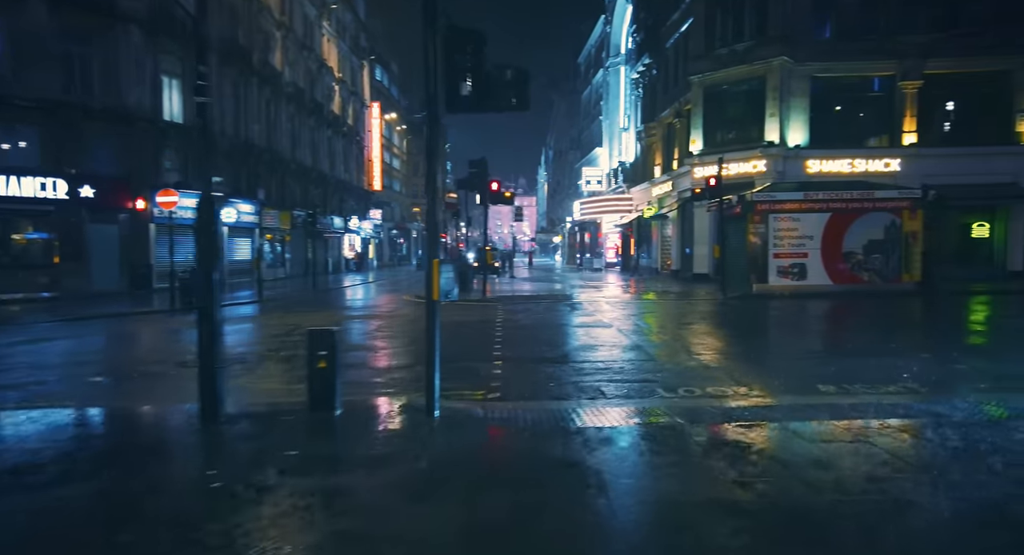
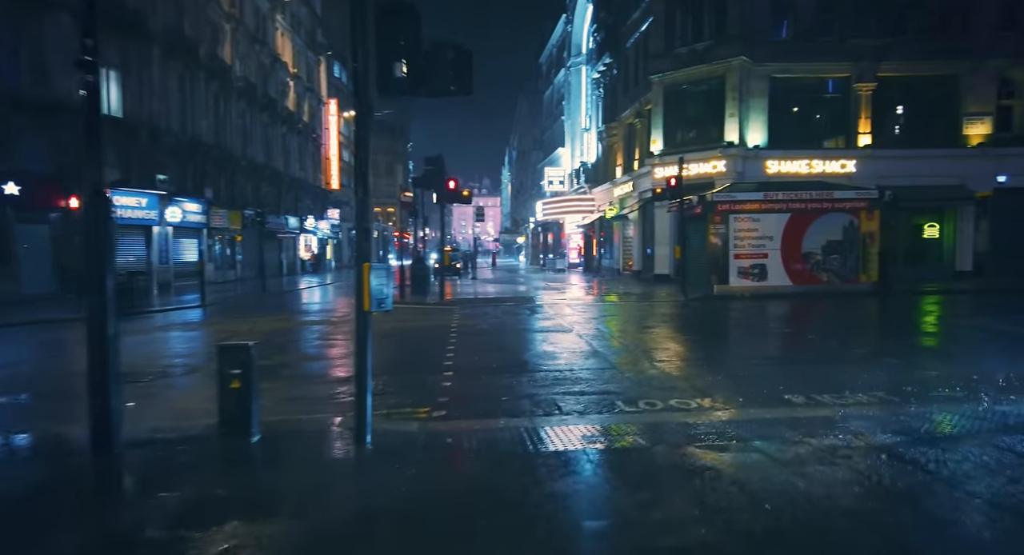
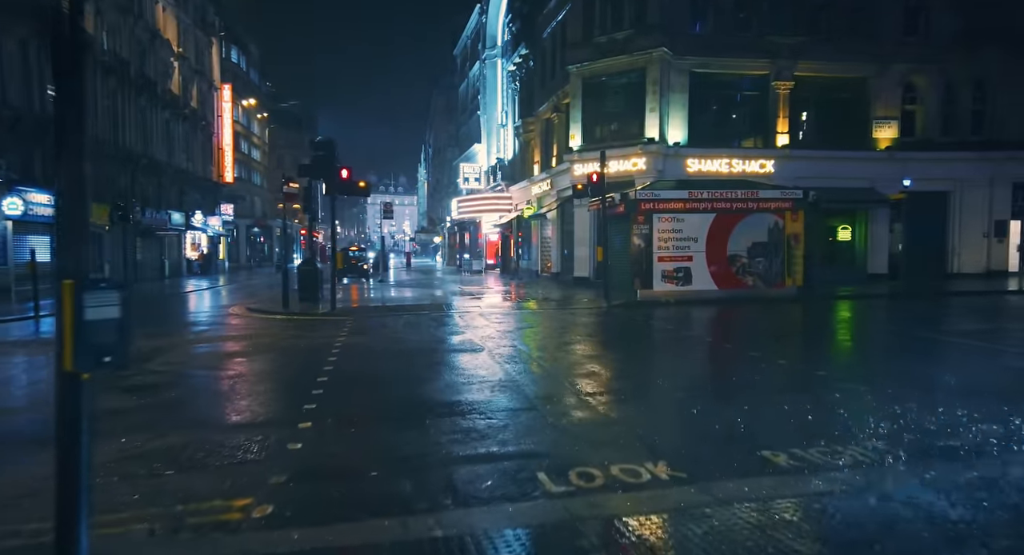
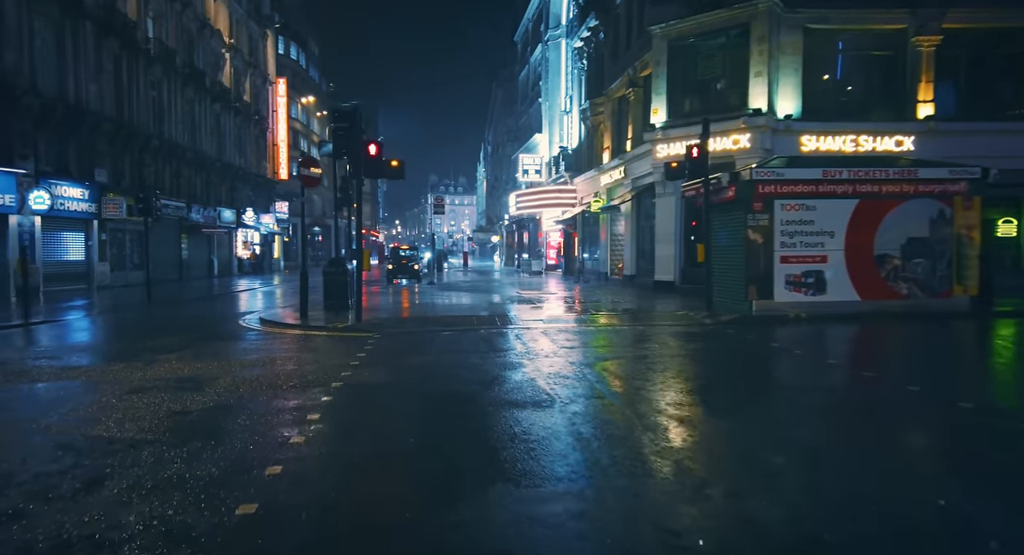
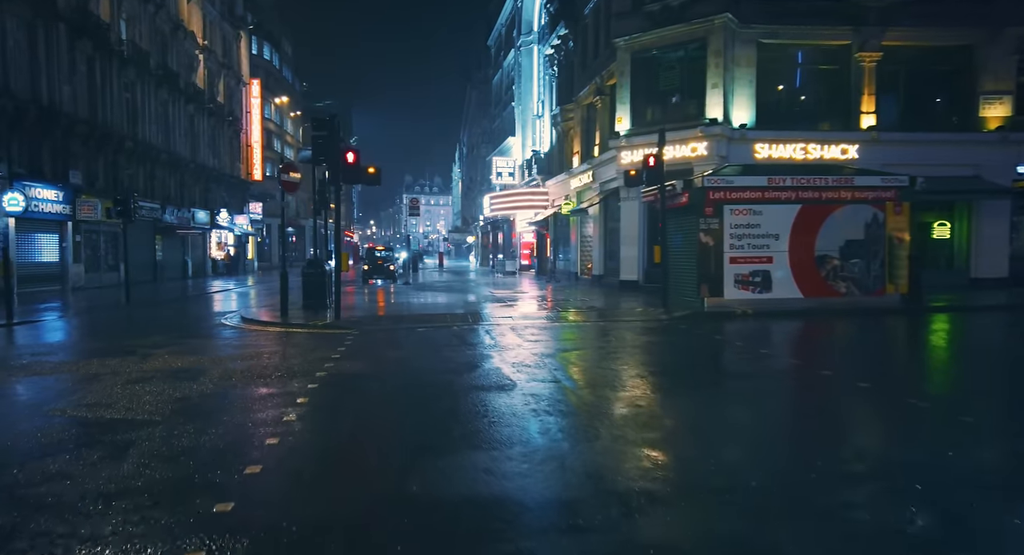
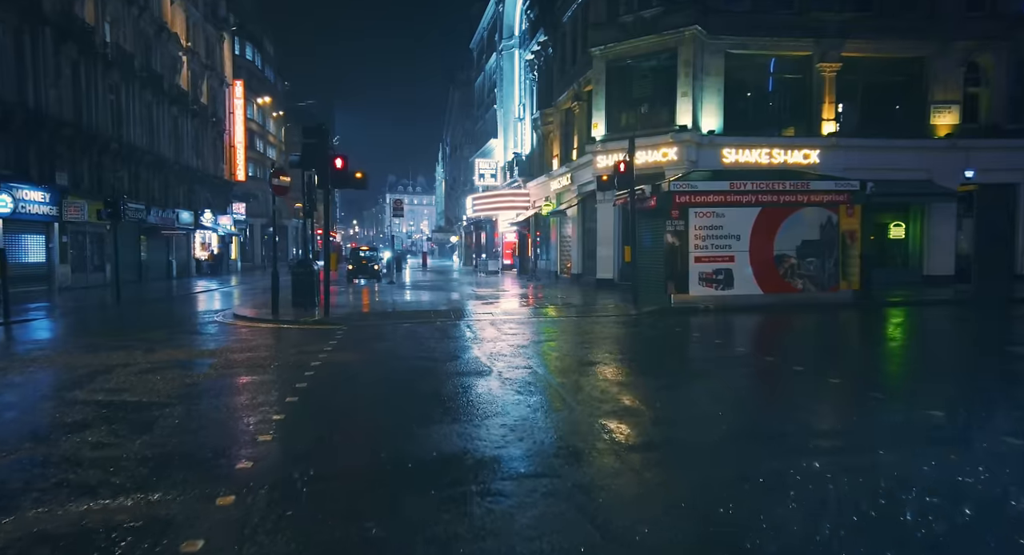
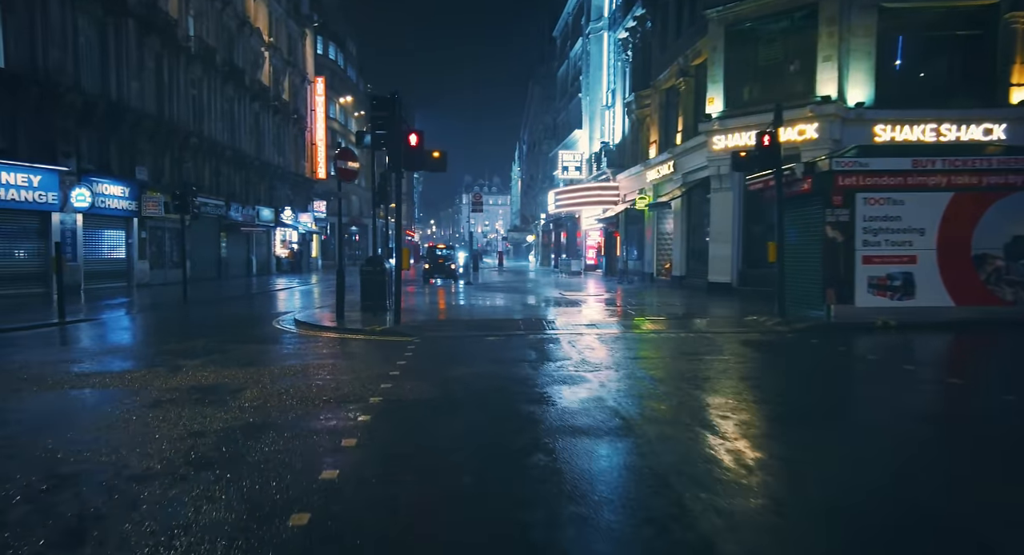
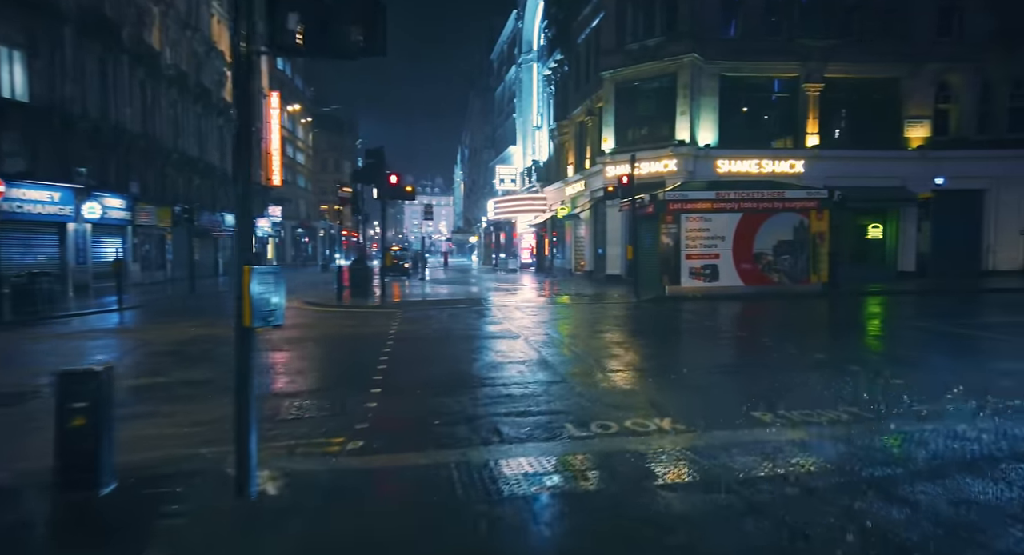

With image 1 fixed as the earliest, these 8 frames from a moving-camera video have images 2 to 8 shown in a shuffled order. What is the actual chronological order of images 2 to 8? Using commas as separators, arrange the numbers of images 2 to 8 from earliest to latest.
2, 8, 3, 6, 5, 4, 7
